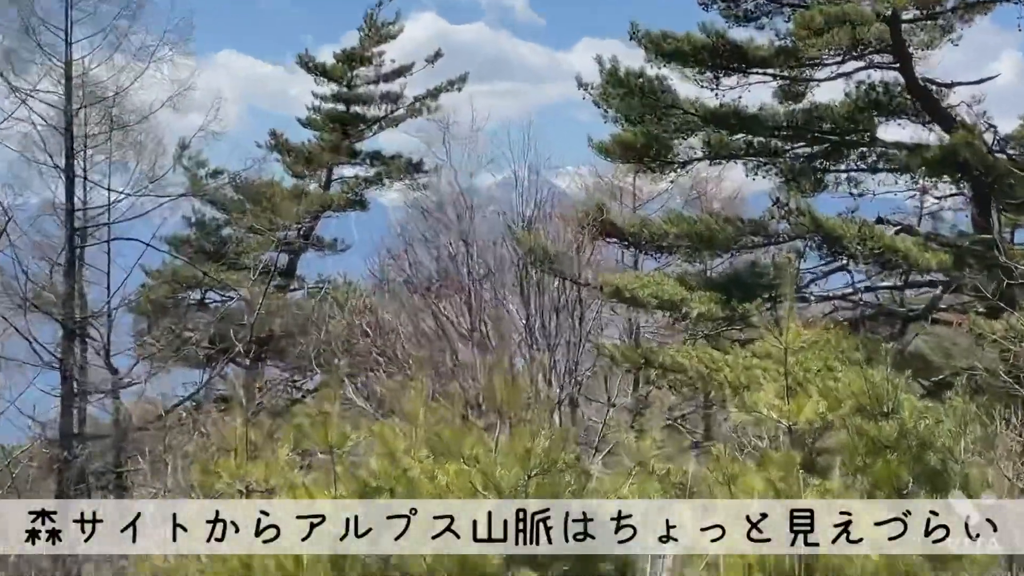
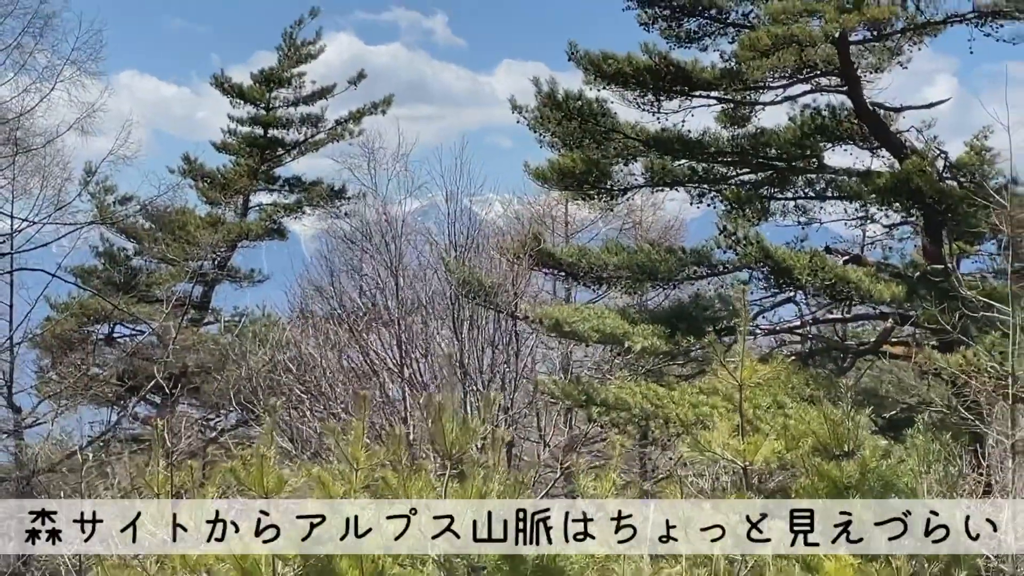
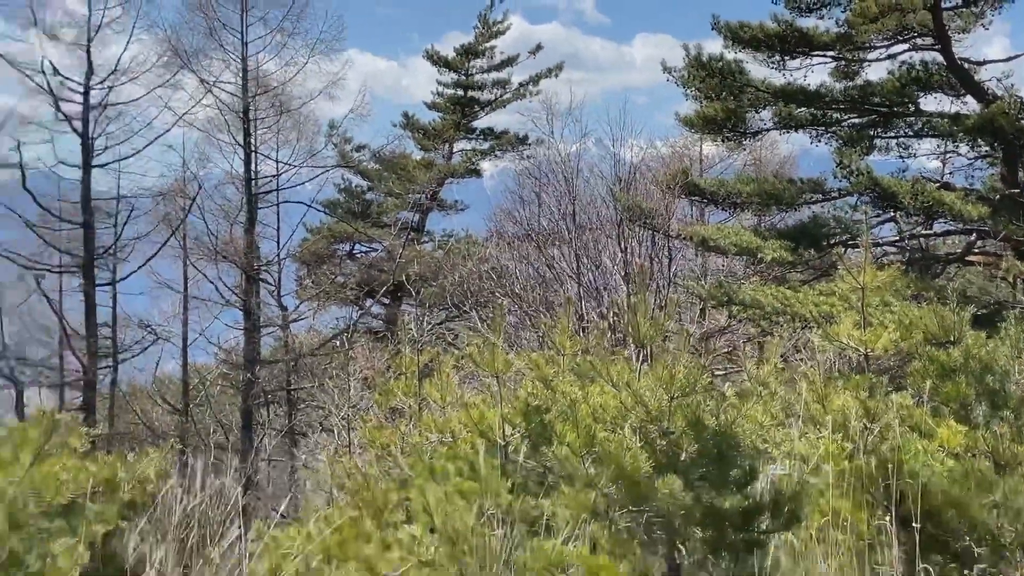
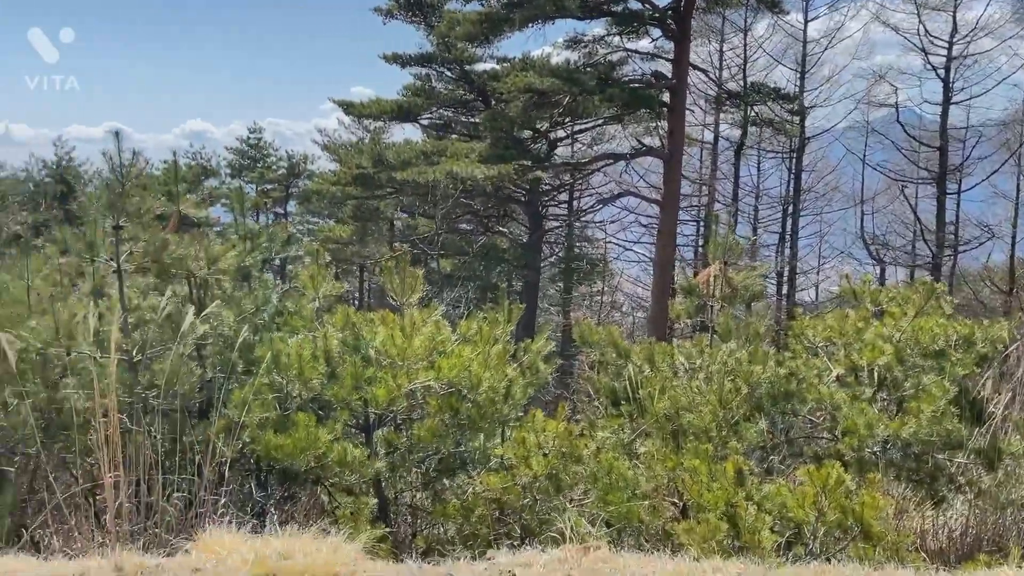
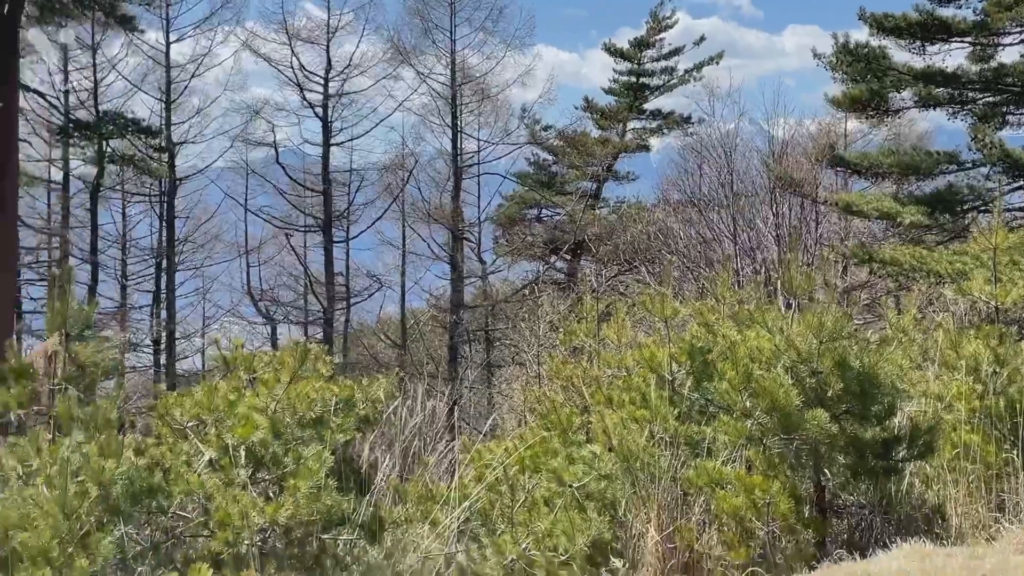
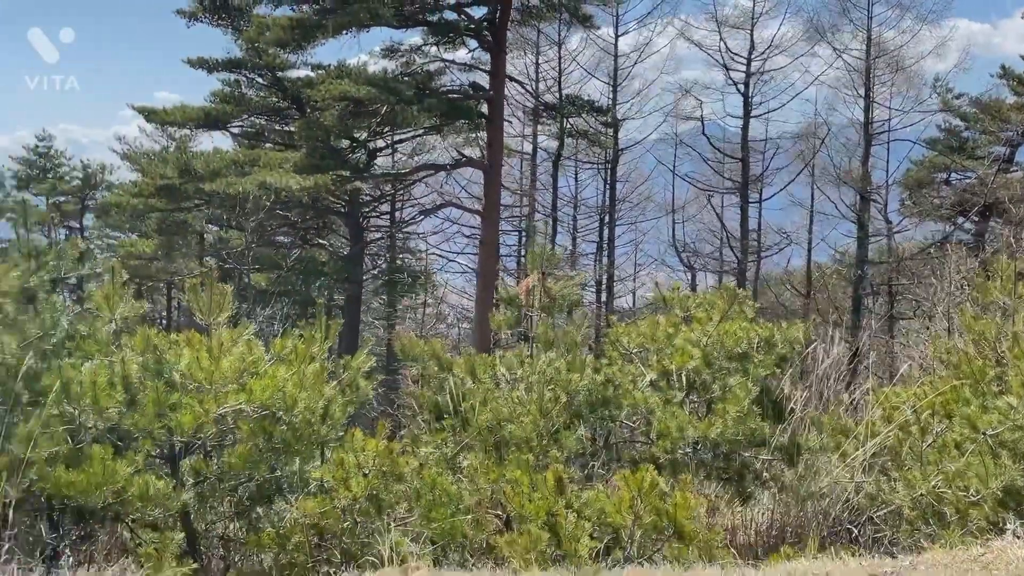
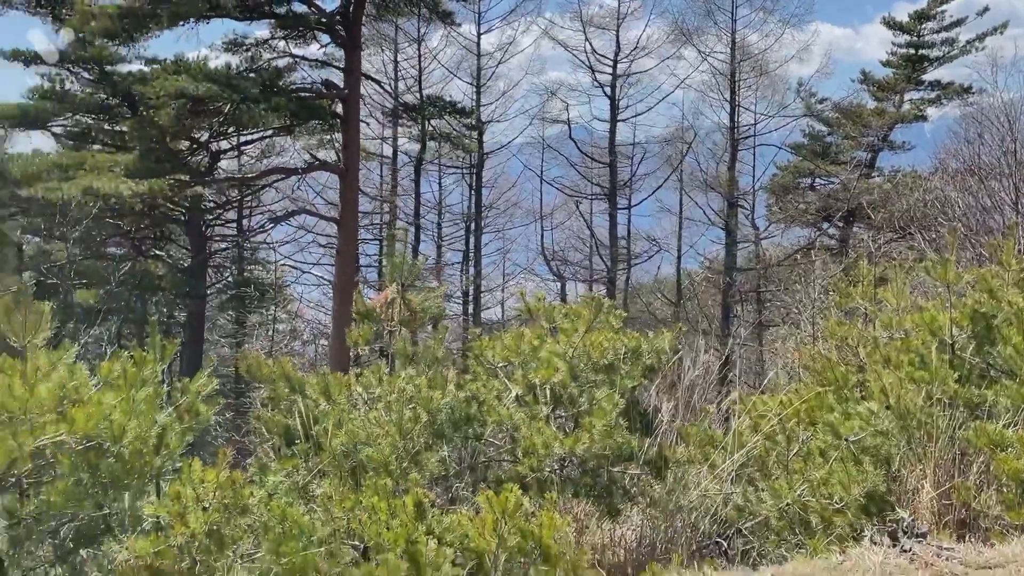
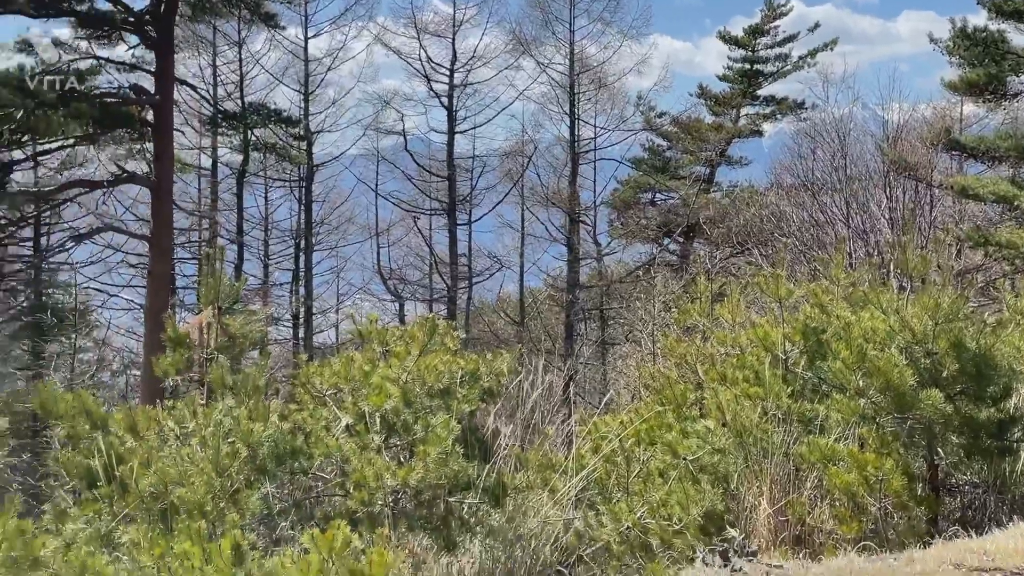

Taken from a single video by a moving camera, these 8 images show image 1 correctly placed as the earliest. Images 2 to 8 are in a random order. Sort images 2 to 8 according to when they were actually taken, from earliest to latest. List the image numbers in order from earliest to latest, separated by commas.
2, 3, 5, 8, 7, 6, 4
